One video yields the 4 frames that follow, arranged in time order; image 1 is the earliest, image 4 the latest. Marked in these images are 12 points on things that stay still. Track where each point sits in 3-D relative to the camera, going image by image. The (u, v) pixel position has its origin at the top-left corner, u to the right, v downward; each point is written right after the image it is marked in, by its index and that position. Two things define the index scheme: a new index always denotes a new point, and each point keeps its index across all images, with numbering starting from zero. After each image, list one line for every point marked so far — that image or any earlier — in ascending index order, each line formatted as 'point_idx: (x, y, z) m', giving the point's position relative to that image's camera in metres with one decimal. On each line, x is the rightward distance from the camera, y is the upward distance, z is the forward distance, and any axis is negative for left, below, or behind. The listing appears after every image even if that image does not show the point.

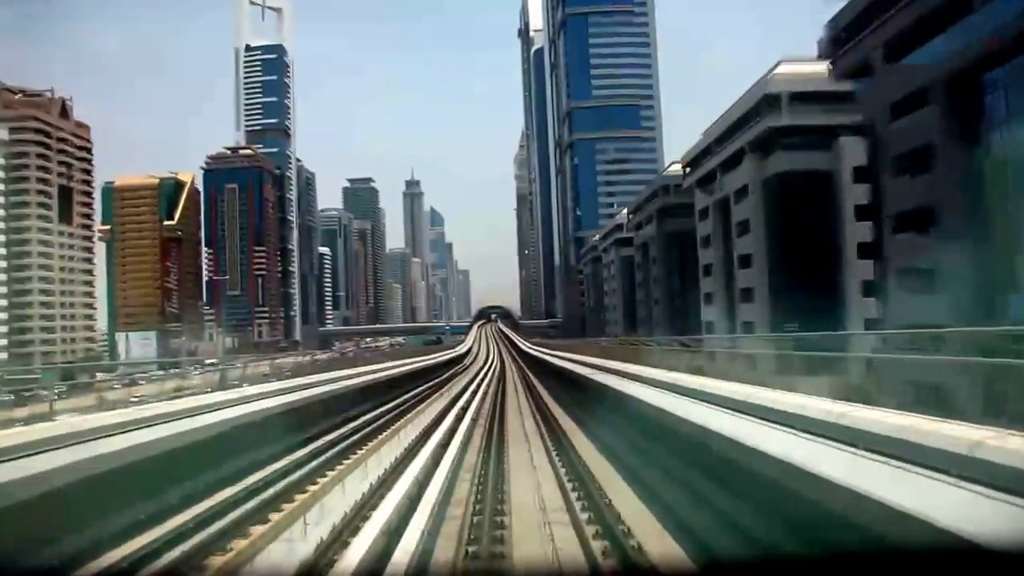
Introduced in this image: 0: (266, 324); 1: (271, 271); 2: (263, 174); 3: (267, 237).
0: (-5.4, -0.8, +18.0) m
1: (-5.4, +0.4, +18.5) m
2: (-5.5, +2.5, +18.3) m
3: (-5.5, +1.1, +18.4) m
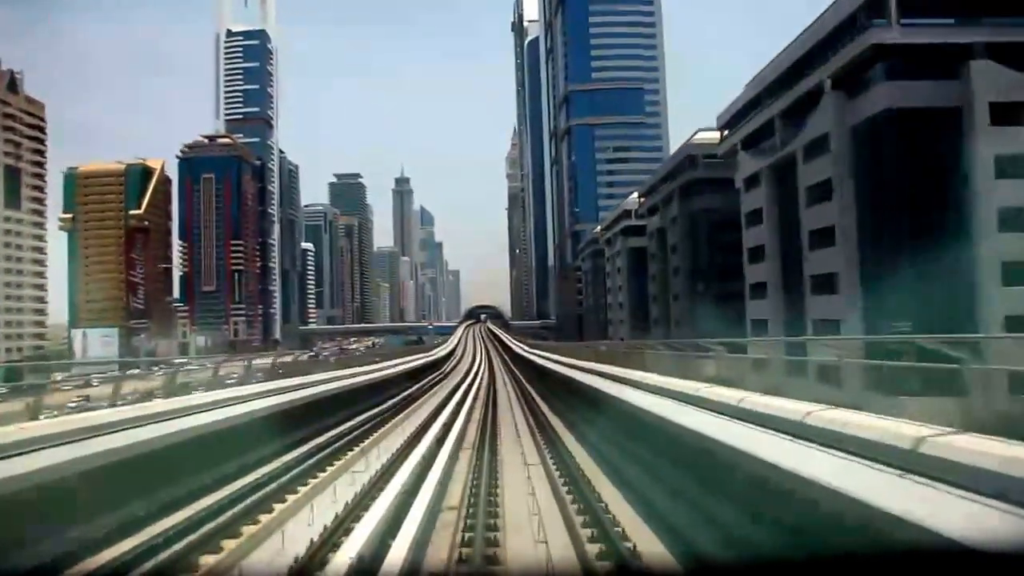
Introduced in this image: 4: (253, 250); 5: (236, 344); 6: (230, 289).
0: (-5.6, -0.7, +17.2) m
1: (-5.6, +0.5, +17.7) m
2: (-5.7, +2.6, +17.5) m
3: (-5.7, +1.2, +17.6) m
4: (-5.7, +0.9, +18.1) m
5: (-5.6, -1.1, +16.7) m
6: (-5.6, 0.0, +16.5) m
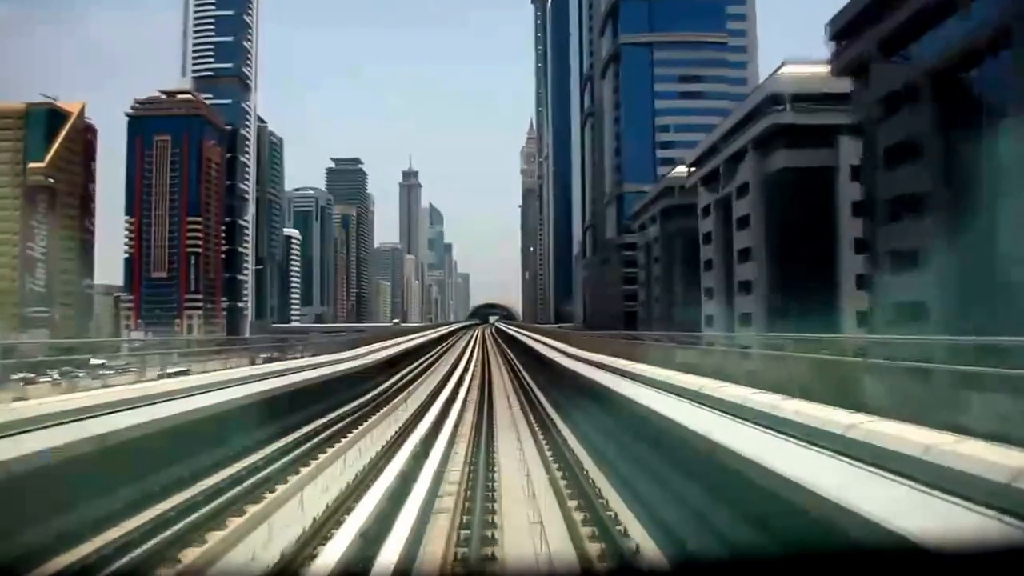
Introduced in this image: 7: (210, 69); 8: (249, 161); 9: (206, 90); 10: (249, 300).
0: (-5.4, -0.5, +14.7) m
1: (-5.3, +0.7, +15.1) m
2: (-5.3, +2.8, +15.0) m
3: (-5.4, +1.4, +15.1) m
4: (-5.4, +1.0, +15.6) m
5: (-5.3, -0.9, +14.2) m
6: (-5.4, +0.2, +14.0) m
7: (-6.5, +4.7, +18.3) m
8: (-5.7, +2.8, +18.4) m
9: (-6.6, +4.2, +18.2) m
10: (-5.5, -0.2, +17.7) m
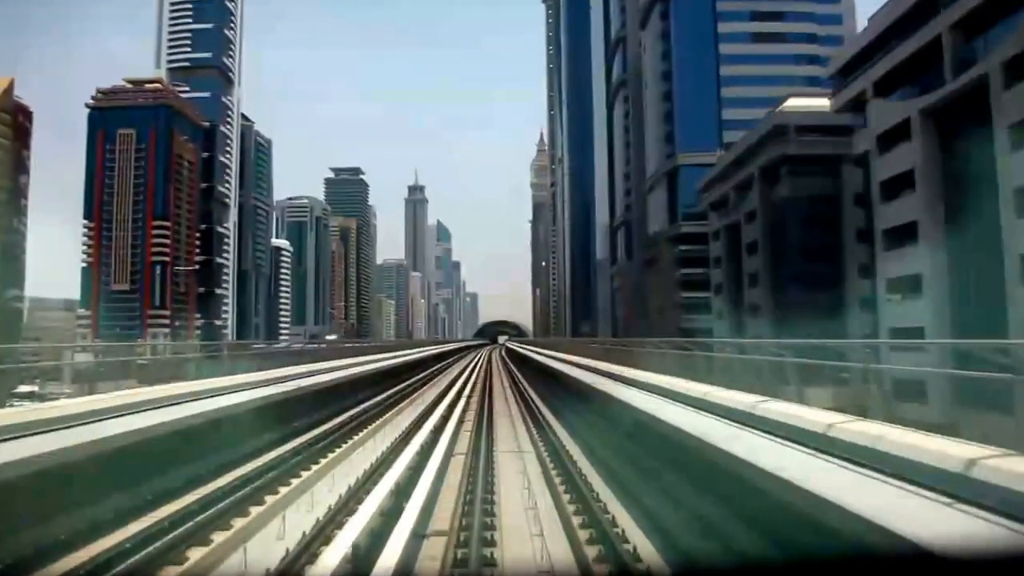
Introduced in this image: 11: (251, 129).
0: (-5.2, -0.8, +13.2) m
1: (-5.2, +0.4, +13.6) m
2: (-5.2, +2.5, +13.5) m
3: (-5.2, +1.1, +13.6) m
4: (-5.2, +0.8, +14.1) m
5: (-5.2, -1.1, +12.7) m
6: (-5.2, 0.0, +12.4) m
7: (-6.3, +4.4, +17.0) m
8: (-5.5, +2.4, +16.9) m
9: (-6.3, +3.9, +16.9) m
10: (-5.2, -0.5, +16.2) m
11: (-5.8, +3.4, +19.2) m
